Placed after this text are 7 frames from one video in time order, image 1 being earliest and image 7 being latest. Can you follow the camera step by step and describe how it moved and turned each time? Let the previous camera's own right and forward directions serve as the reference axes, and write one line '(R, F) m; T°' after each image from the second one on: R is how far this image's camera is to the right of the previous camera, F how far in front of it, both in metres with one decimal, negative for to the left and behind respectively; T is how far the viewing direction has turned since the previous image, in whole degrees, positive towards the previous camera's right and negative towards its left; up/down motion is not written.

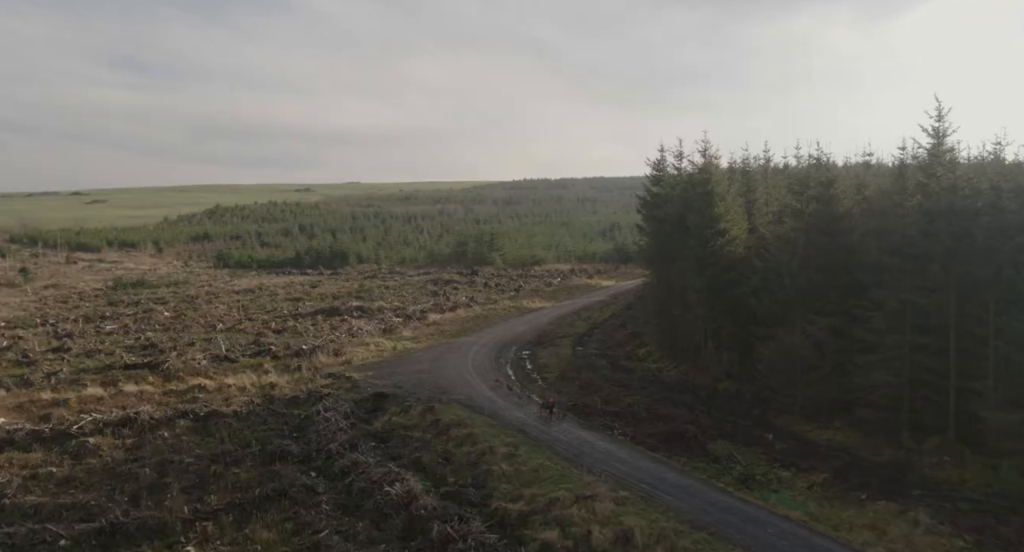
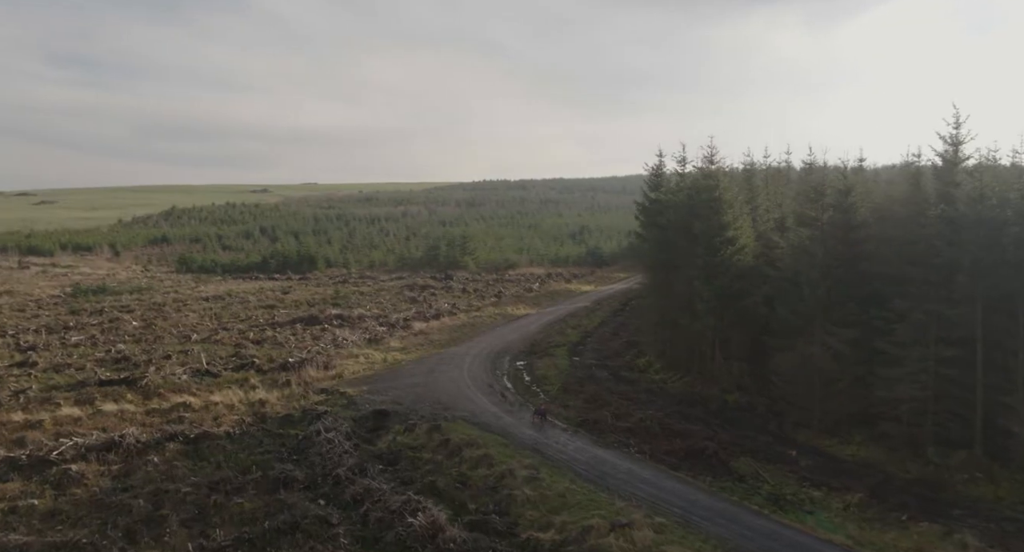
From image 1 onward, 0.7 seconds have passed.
(-1.6, +1.1) m; +3°
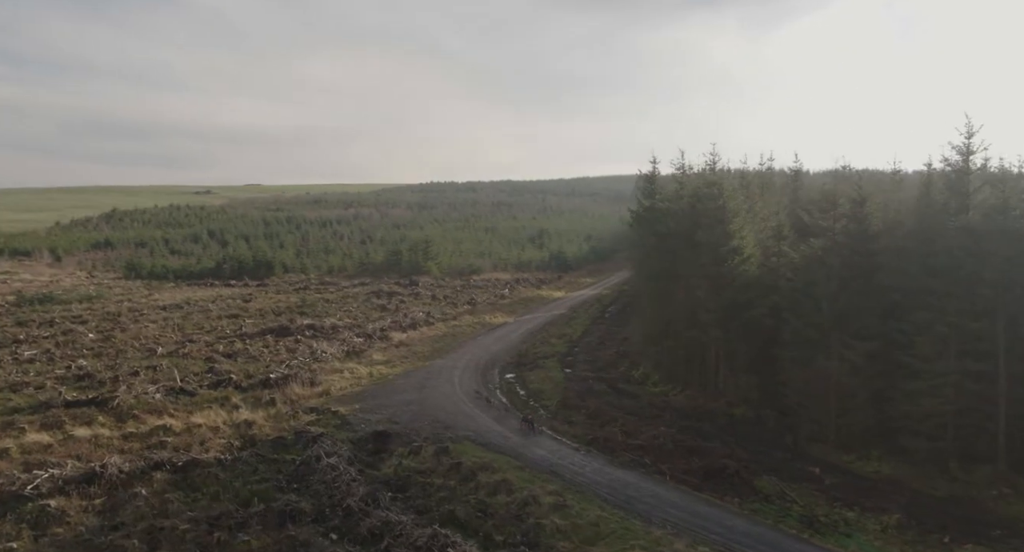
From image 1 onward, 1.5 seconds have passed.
(-1.8, +1.1) m; +4°
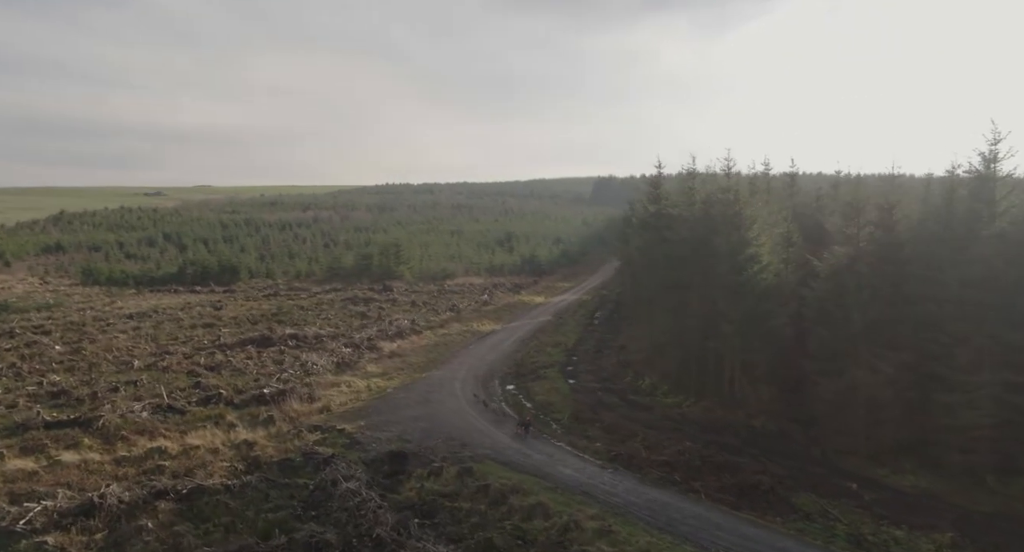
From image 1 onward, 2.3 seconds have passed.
(-1.9, +1.1) m; +3°
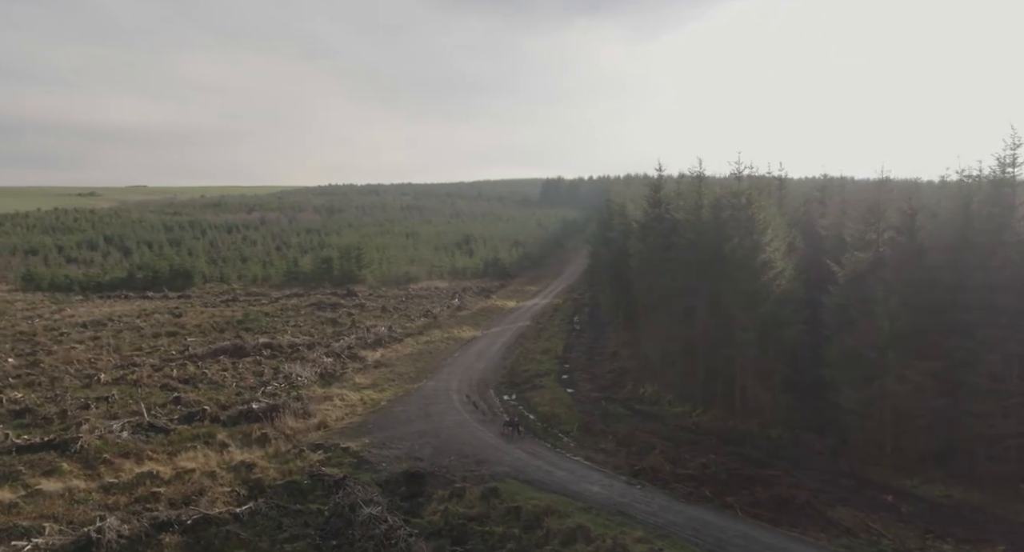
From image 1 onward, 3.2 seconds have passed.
(-2.1, +1.2) m; +4°
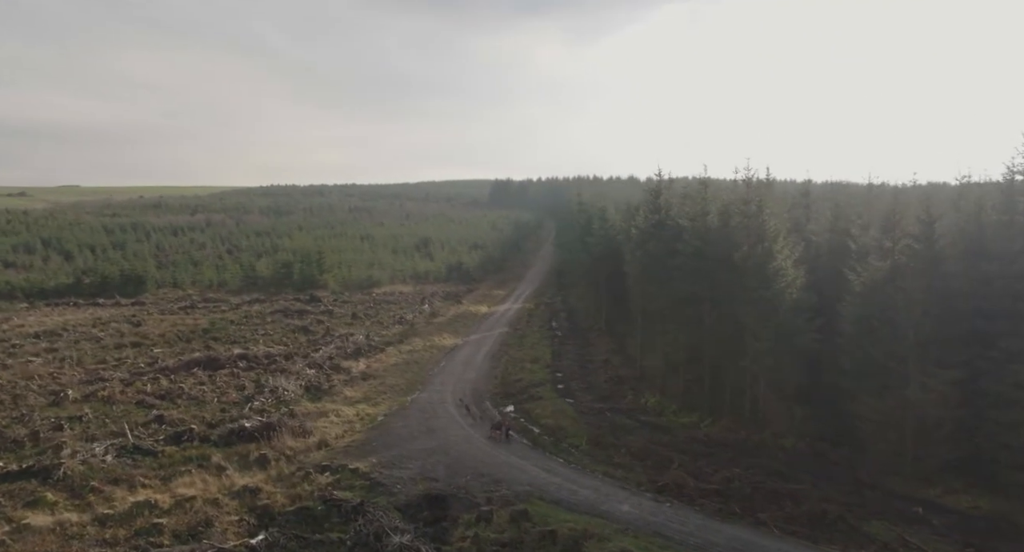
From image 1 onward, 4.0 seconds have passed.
(-2.1, +1.0) m; +4°
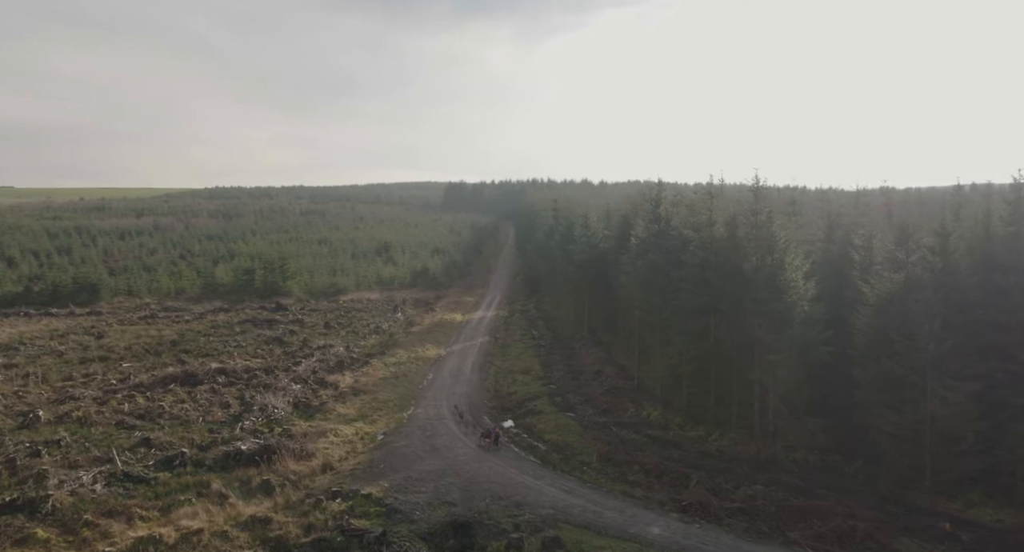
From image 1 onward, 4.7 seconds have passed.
(-1.9, +0.8) m; +4°
